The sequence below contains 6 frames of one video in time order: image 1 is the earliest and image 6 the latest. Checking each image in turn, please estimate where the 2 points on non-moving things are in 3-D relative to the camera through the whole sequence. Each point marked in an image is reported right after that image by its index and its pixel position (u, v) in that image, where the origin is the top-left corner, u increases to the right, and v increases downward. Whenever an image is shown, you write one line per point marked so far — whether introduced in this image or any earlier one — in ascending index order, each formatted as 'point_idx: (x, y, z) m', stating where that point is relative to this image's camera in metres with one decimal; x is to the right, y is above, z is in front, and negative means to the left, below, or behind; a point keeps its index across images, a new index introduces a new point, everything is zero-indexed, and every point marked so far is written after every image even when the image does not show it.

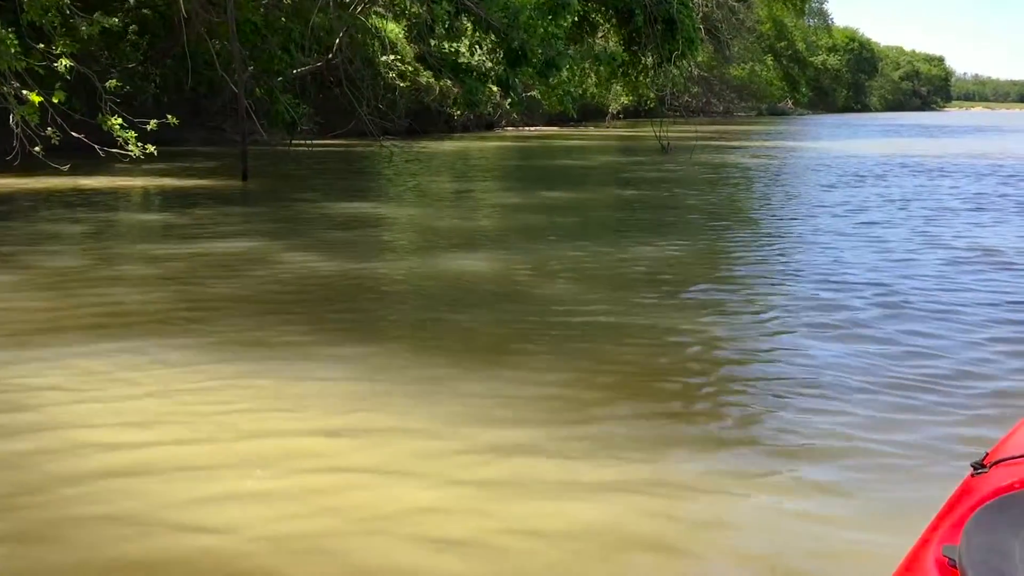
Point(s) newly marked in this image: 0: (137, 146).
0: (-4.9, +1.9, +12.4) m
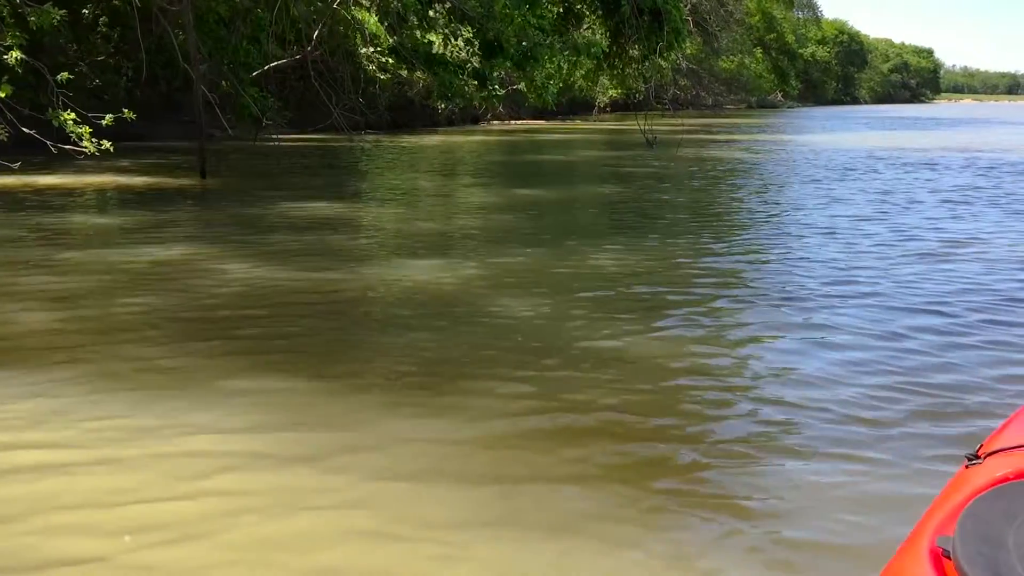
0: (-5.2, +1.8, +11.8) m
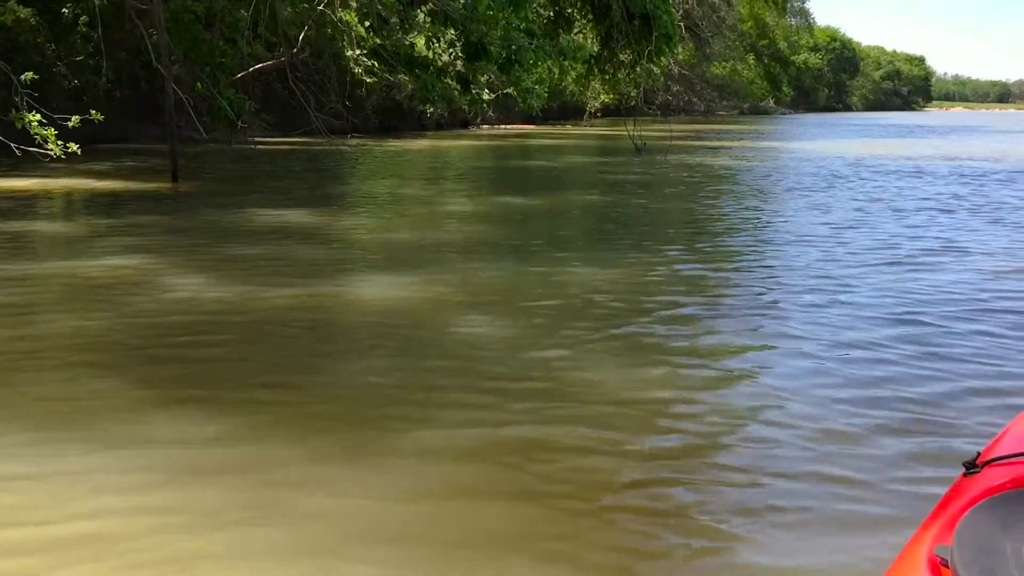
0: (-5.4, +1.7, +11.3) m
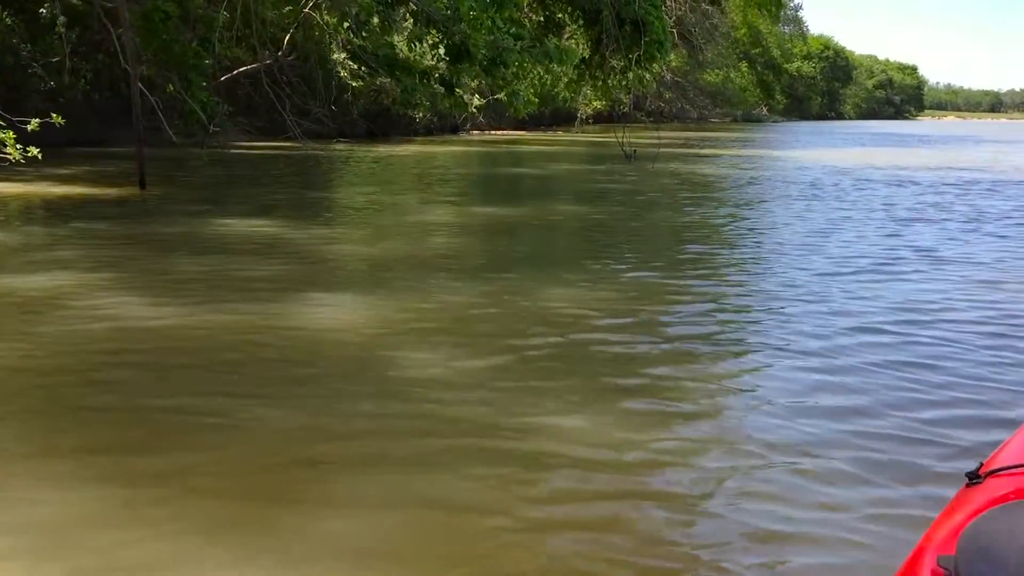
0: (-5.6, +1.6, +10.8) m
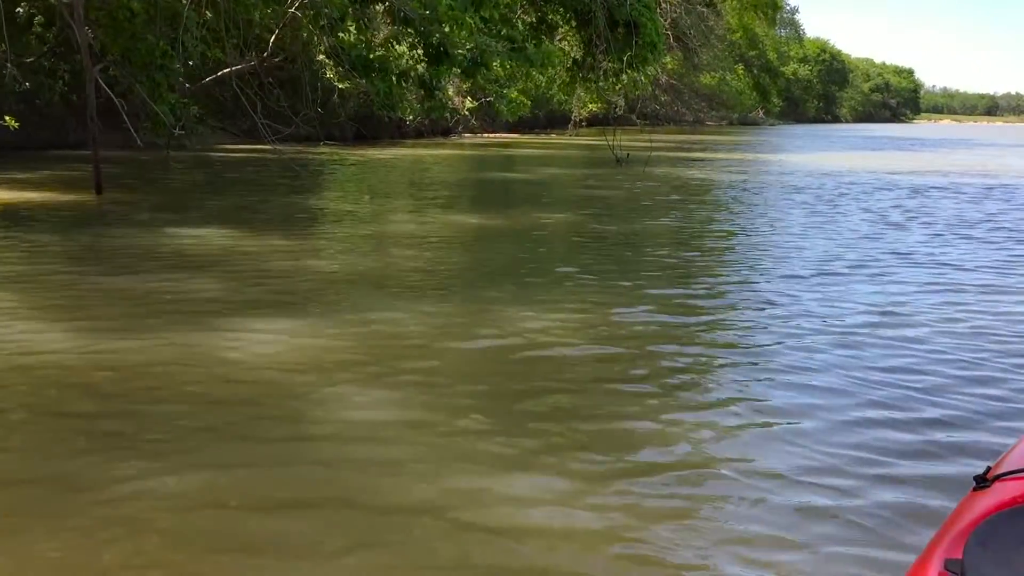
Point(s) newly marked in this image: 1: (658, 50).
0: (-5.8, +1.4, +10.1) m
1: (+2.2, +3.7, +14.3) m
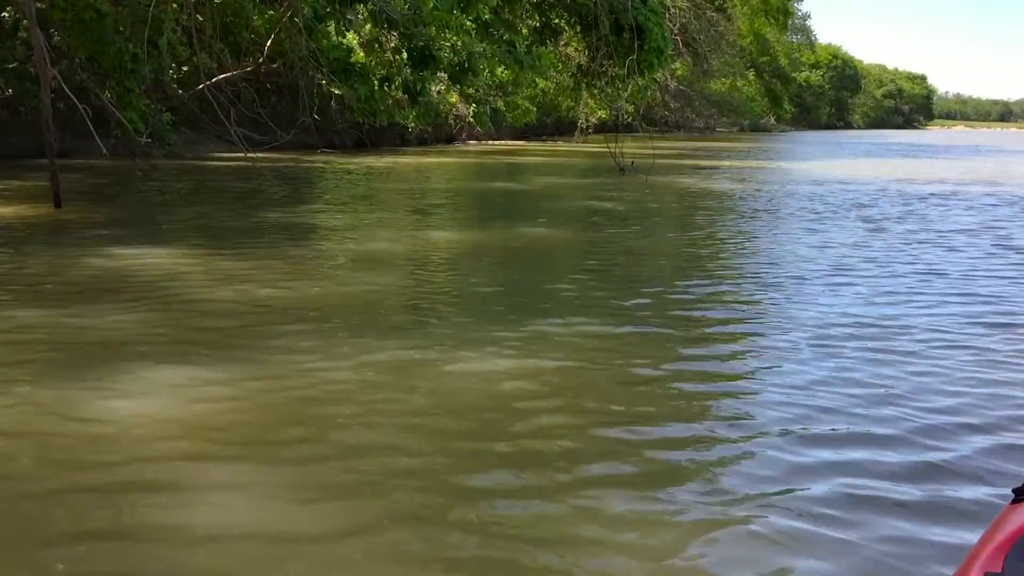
0: (-5.9, +1.2, +9.4) m
1: (+2.1, +3.5, +13.6) m
